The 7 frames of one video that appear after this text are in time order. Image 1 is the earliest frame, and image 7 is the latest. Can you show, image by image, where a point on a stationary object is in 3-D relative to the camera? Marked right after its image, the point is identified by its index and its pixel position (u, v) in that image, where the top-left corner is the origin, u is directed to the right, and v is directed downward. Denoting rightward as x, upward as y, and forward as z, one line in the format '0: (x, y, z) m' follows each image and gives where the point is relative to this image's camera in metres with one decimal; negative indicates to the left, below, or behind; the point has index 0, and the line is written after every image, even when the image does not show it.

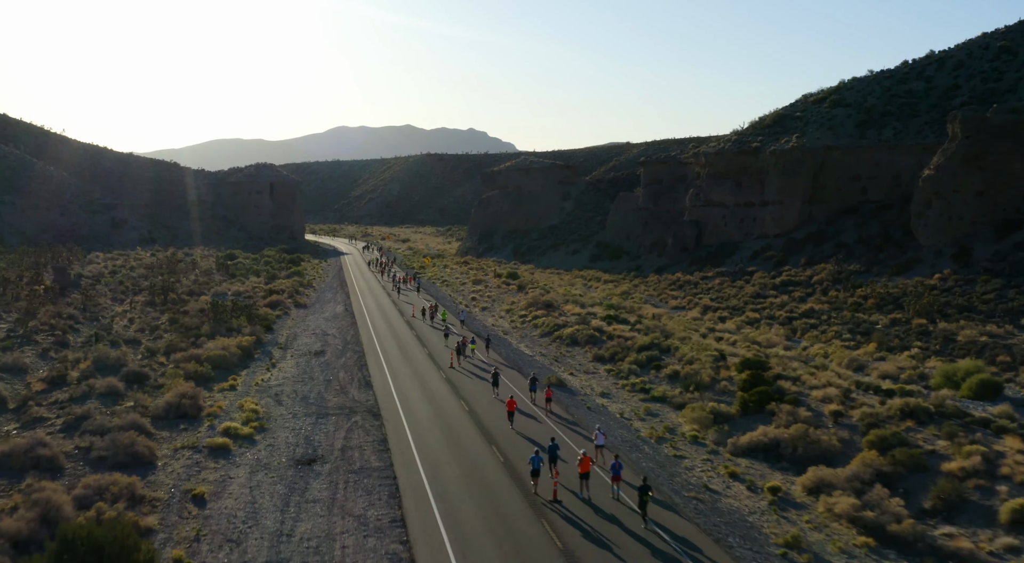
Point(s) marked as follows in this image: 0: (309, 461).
0: (-4.2, -3.7, +14.4) m
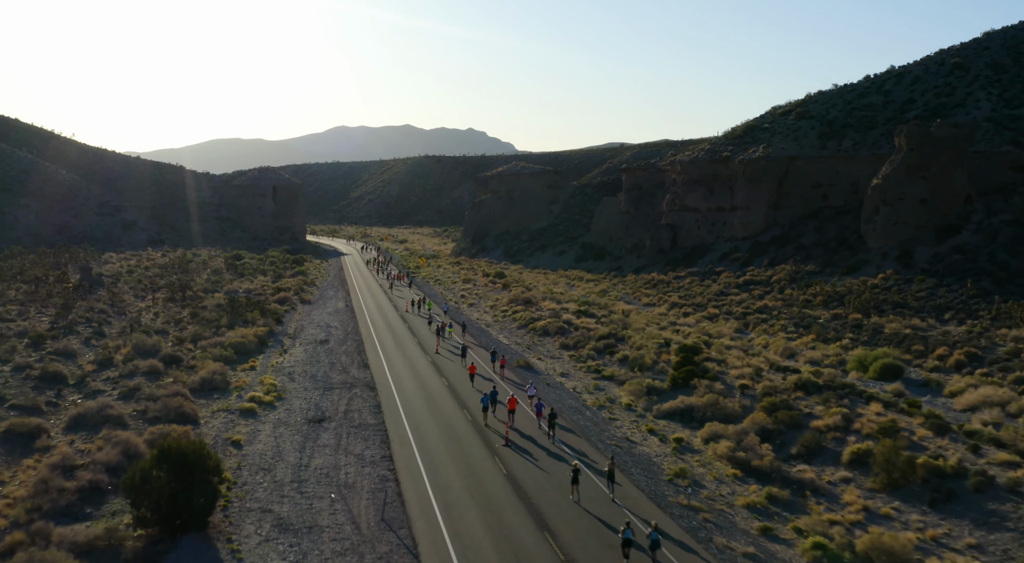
0: (-5.1, -3.6, +18.3) m
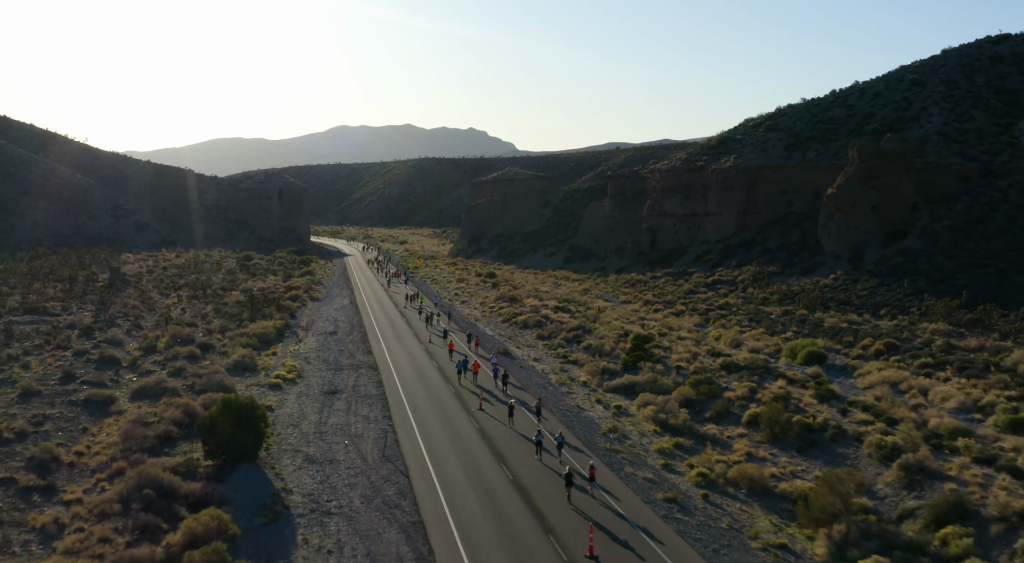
0: (-5.9, -3.6, +22.8) m
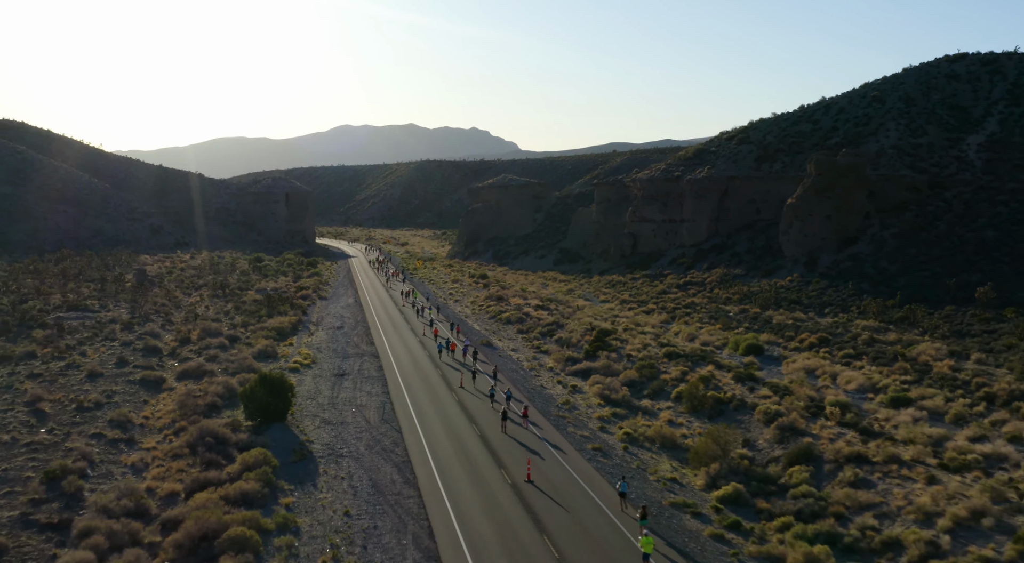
0: (-6.9, -3.7, +27.8) m
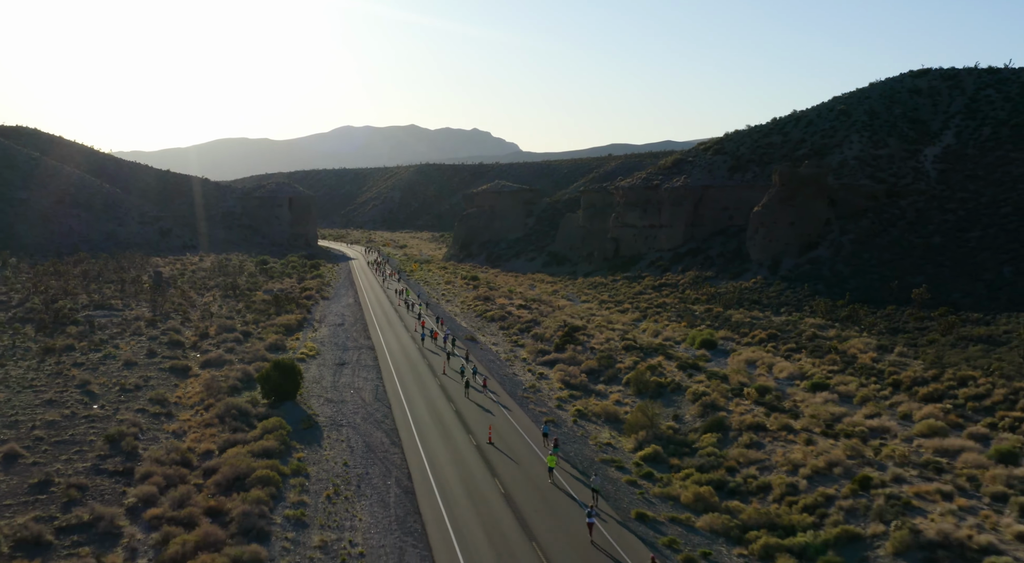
0: (-7.9, -3.8, +32.2) m
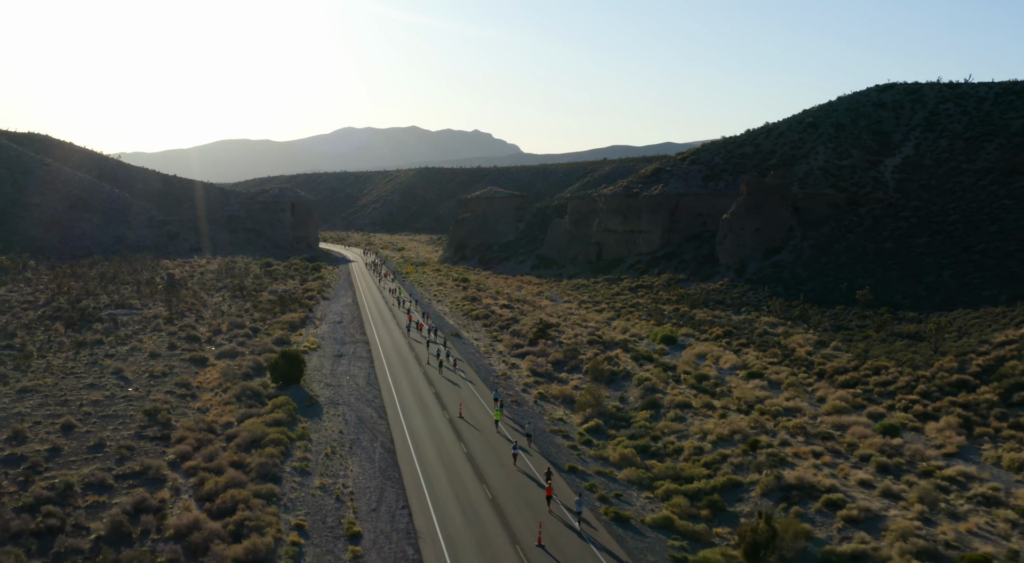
0: (-9.2, -3.9, +36.8) m
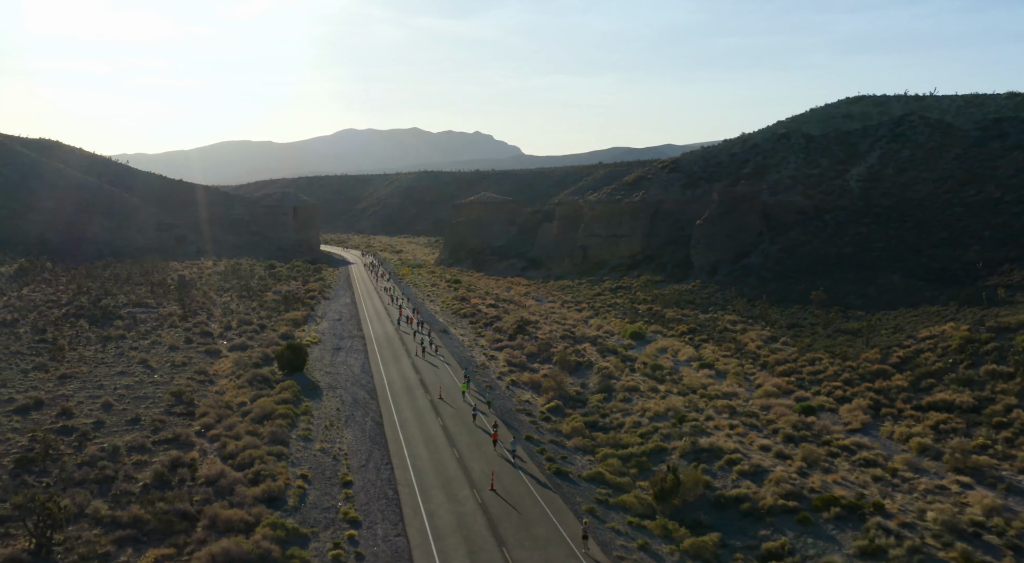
0: (-10.4, -4.0, +41.3) m
